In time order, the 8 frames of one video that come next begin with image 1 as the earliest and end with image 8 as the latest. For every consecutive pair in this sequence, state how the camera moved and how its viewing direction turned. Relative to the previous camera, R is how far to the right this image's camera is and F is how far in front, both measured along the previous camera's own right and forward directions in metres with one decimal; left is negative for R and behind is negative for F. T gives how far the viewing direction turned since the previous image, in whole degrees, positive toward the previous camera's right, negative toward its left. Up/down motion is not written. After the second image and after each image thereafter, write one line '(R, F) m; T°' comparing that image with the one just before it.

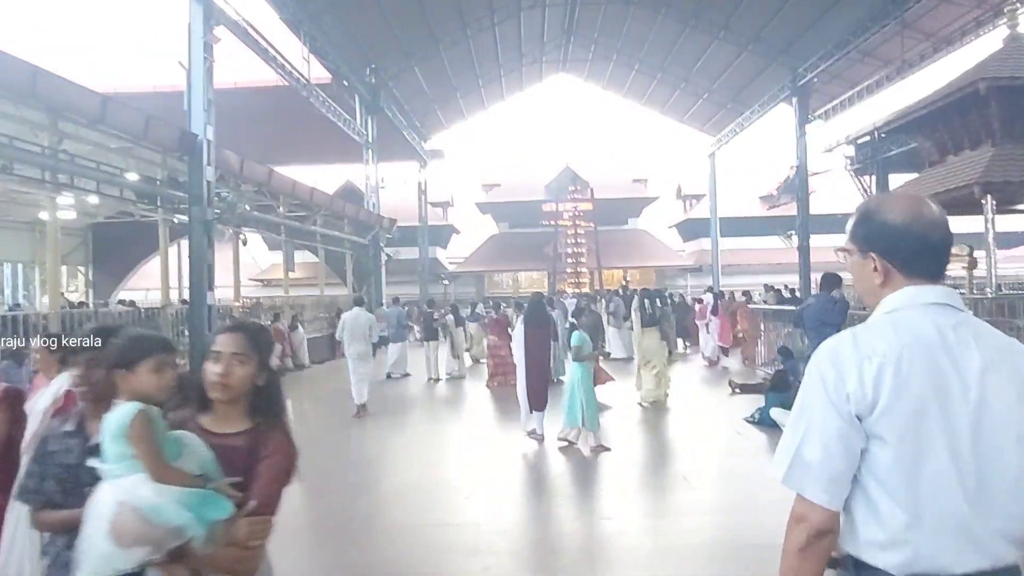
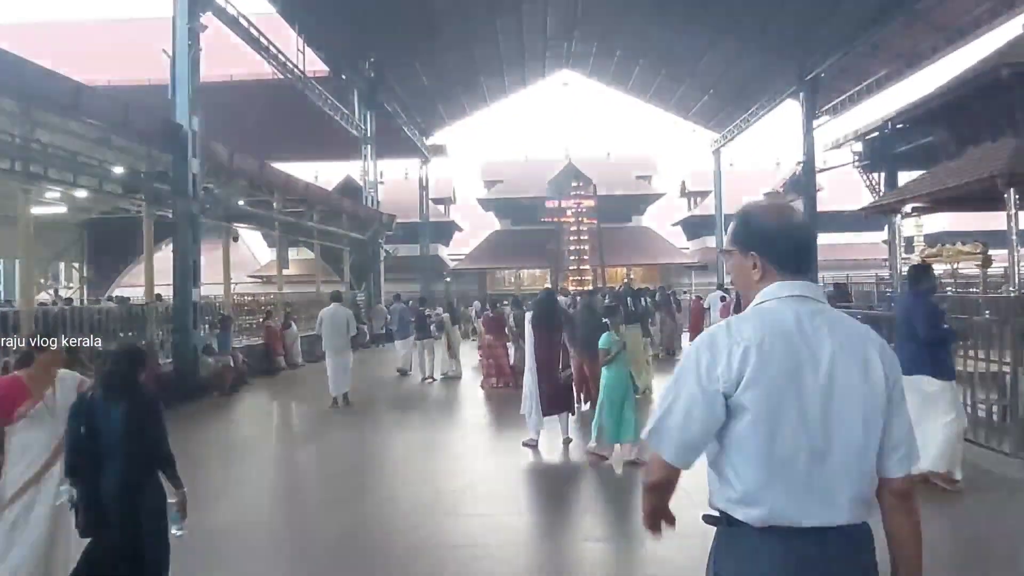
(+0.1, +0.4) m; 0°
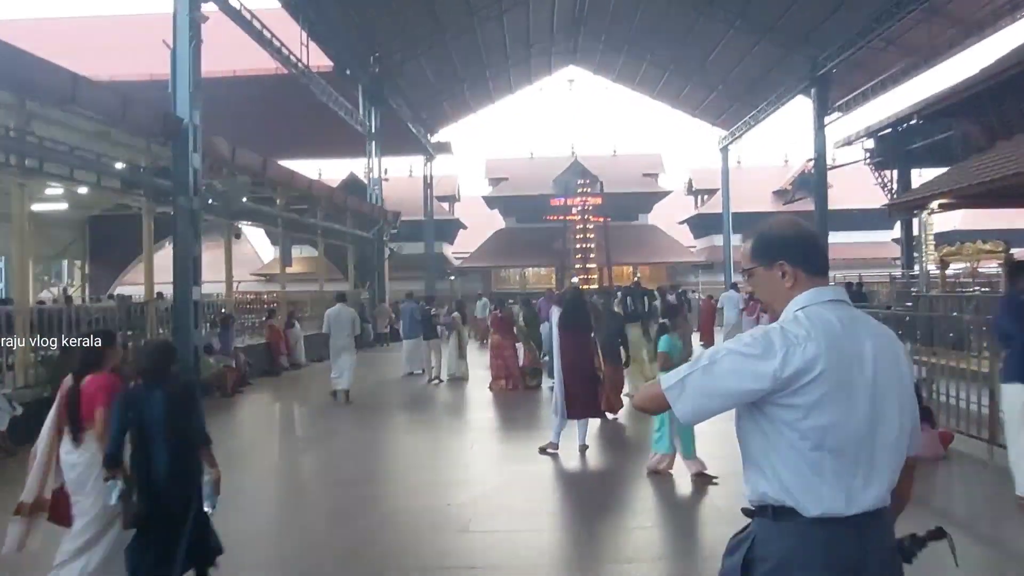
(-0.1, +0.3) m; 0°
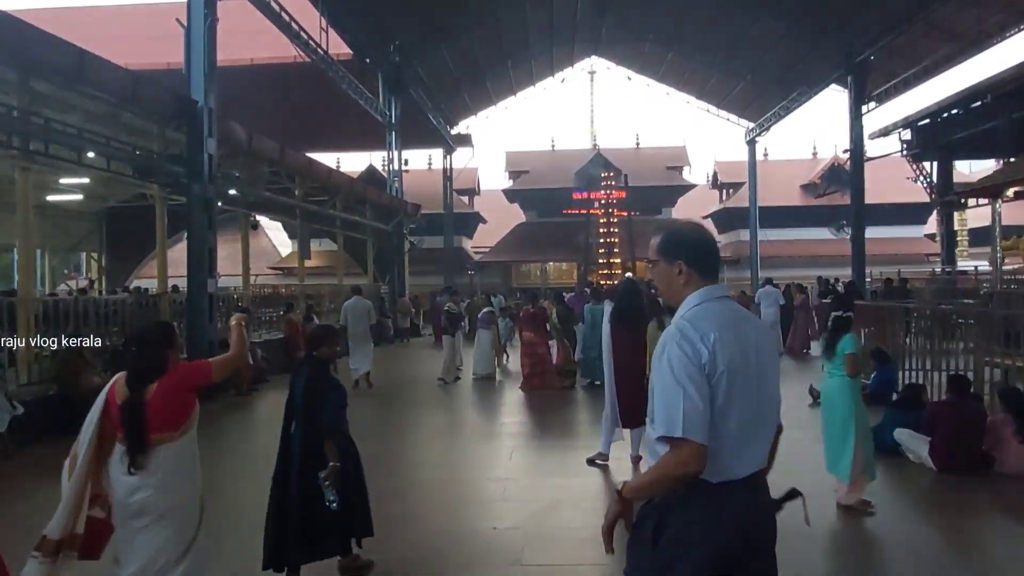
(-0.2, +0.6) m; -1°
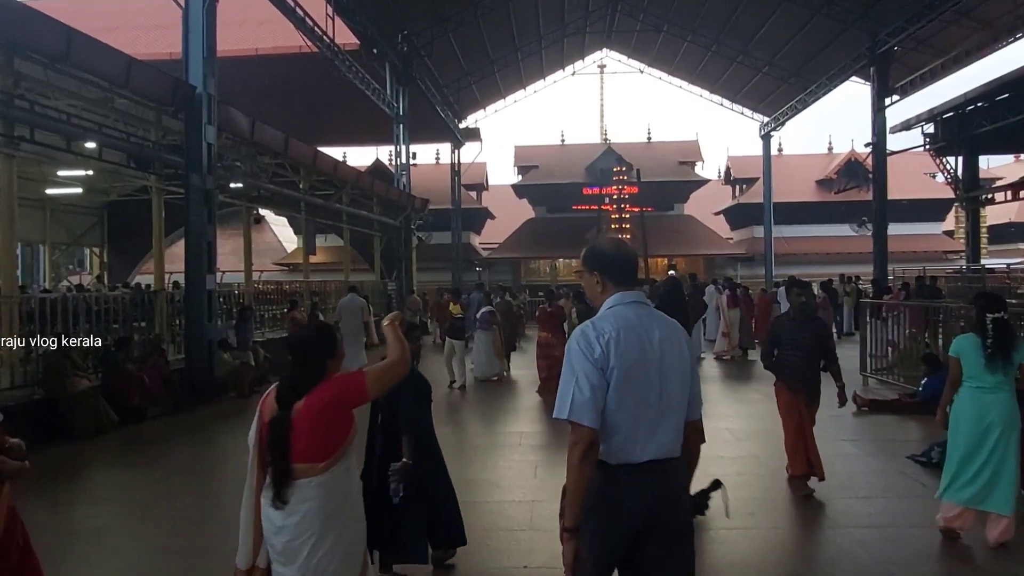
(-0.1, +0.6) m; 0°
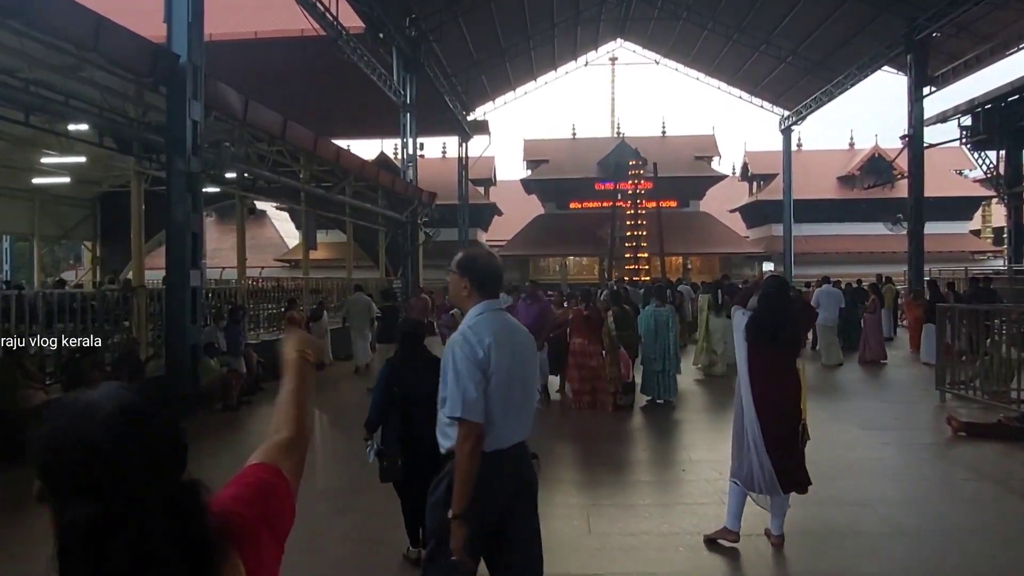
(-0.2, +1.1) m; 0°
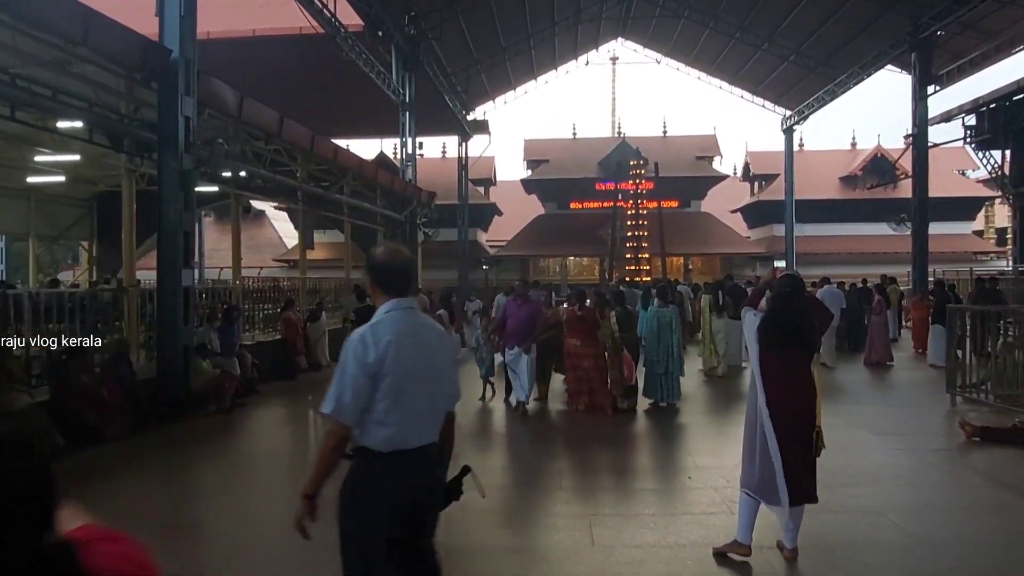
(0.0, +0.2) m; 0°
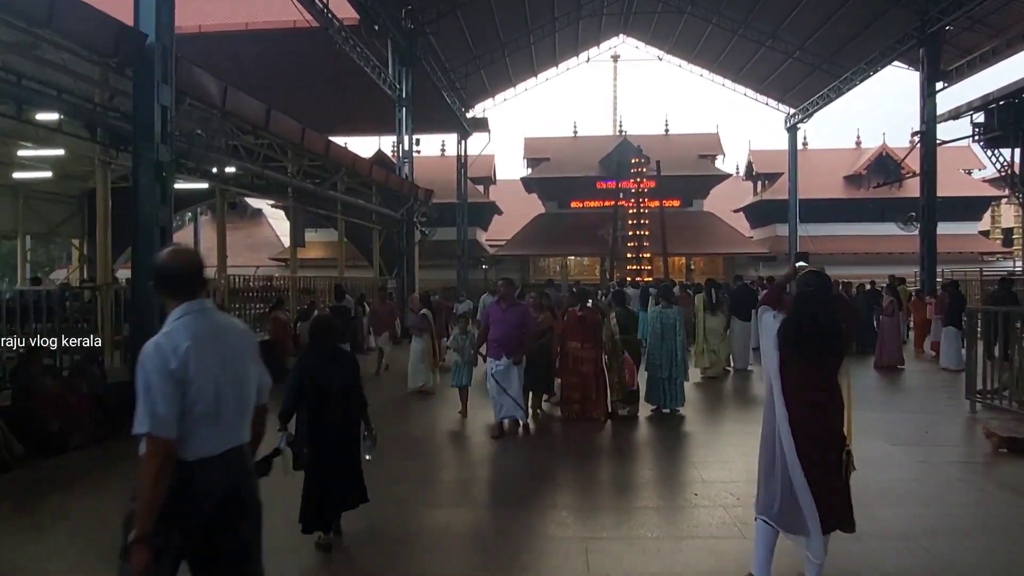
(+0.1, +0.4) m; 0°
